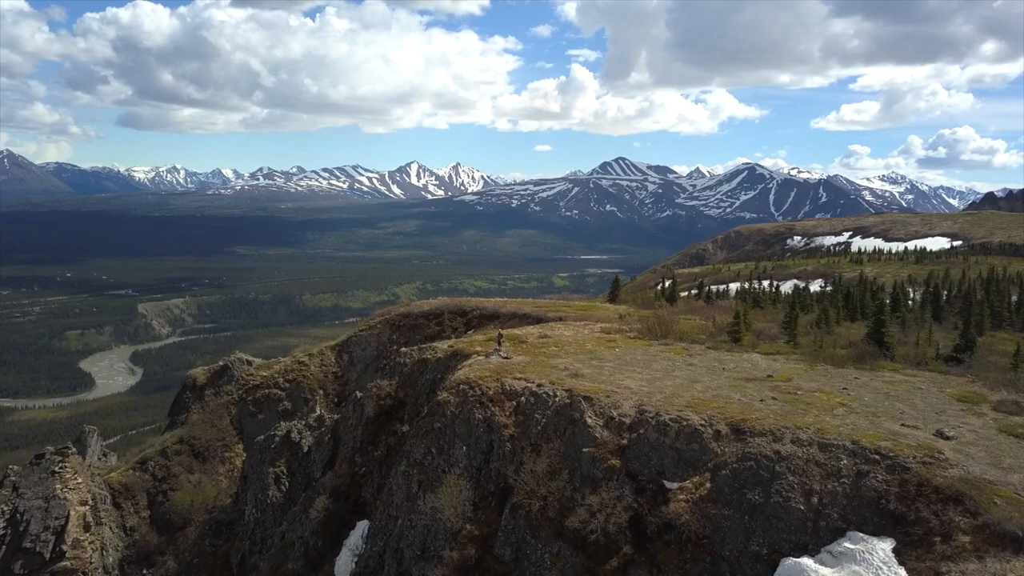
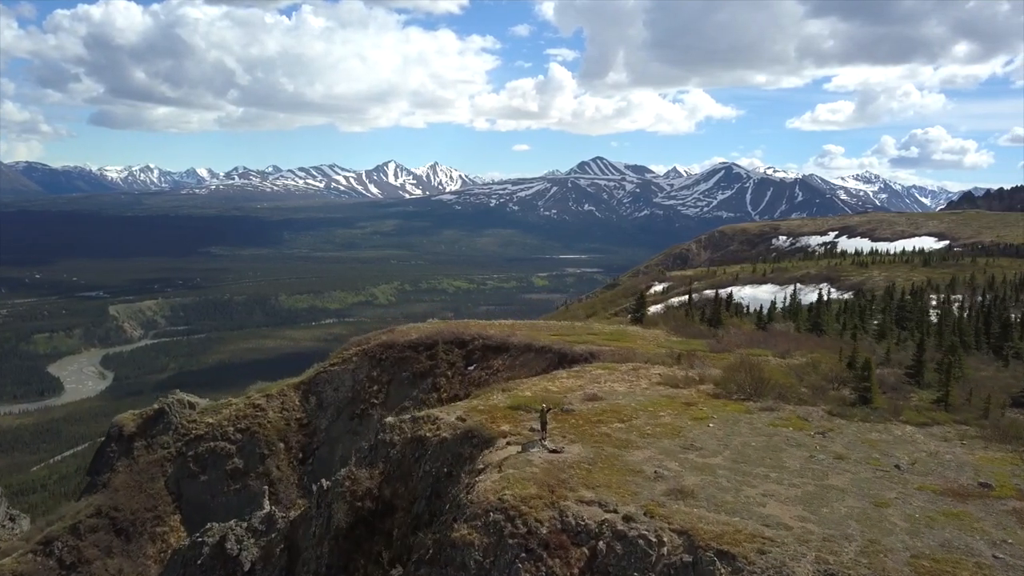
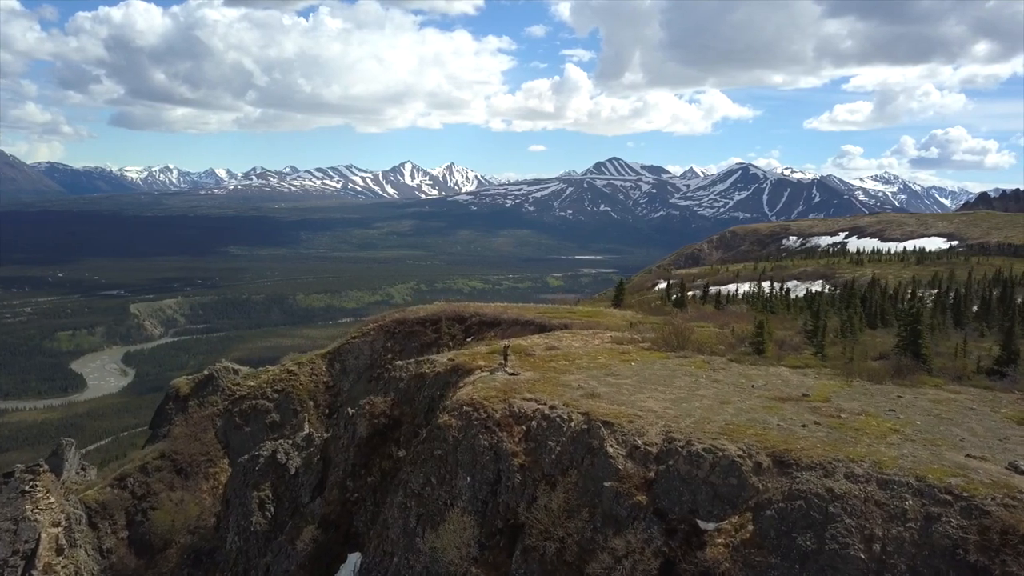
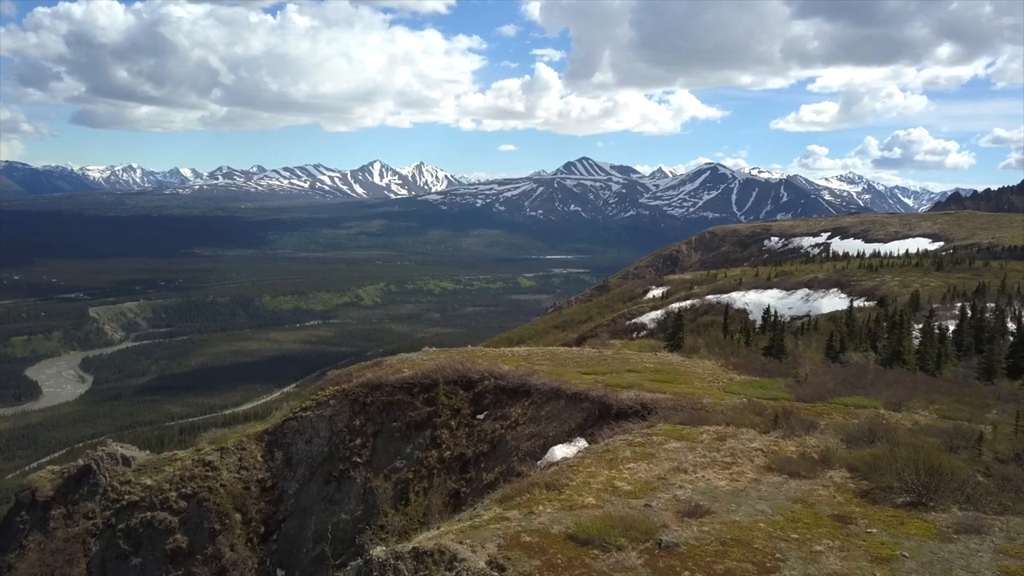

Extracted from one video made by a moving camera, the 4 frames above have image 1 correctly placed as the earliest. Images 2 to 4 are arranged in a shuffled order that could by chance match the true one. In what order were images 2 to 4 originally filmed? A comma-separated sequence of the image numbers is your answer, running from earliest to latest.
3, 2, 4
